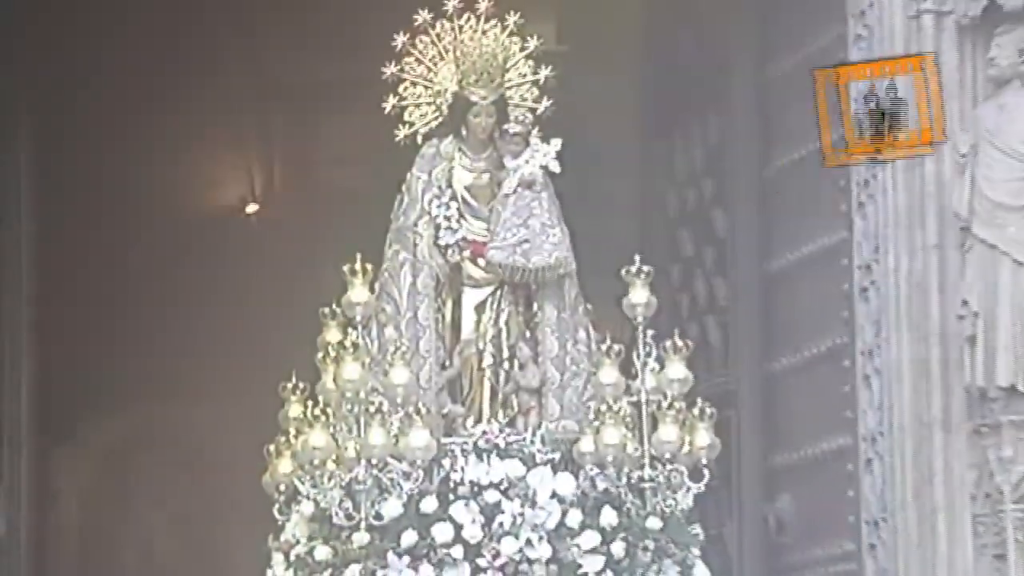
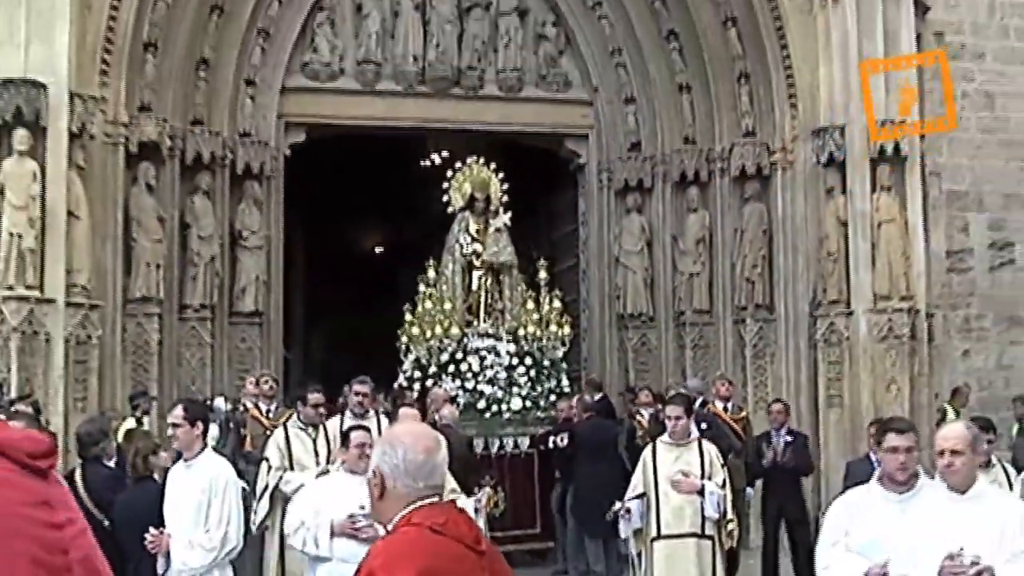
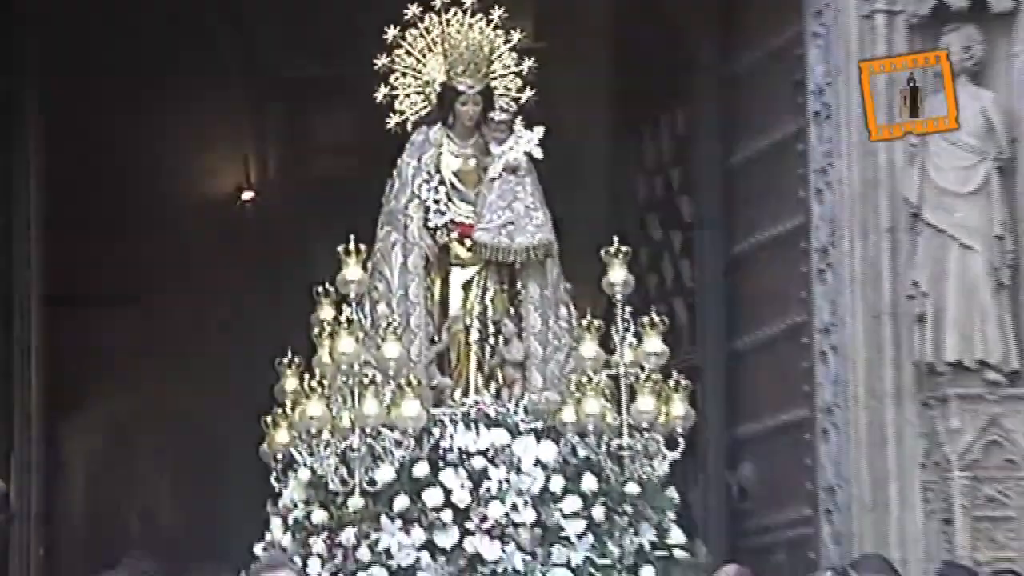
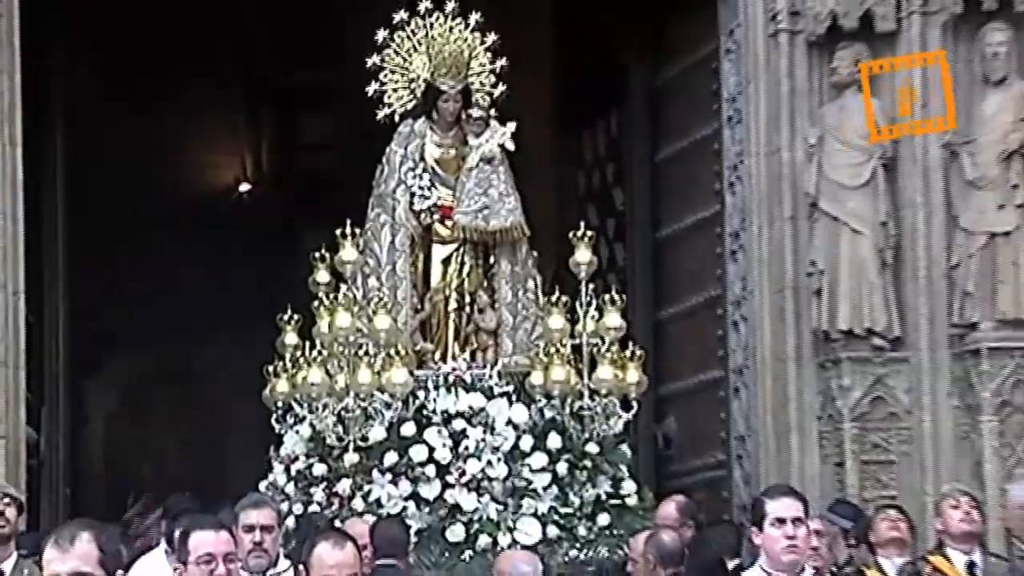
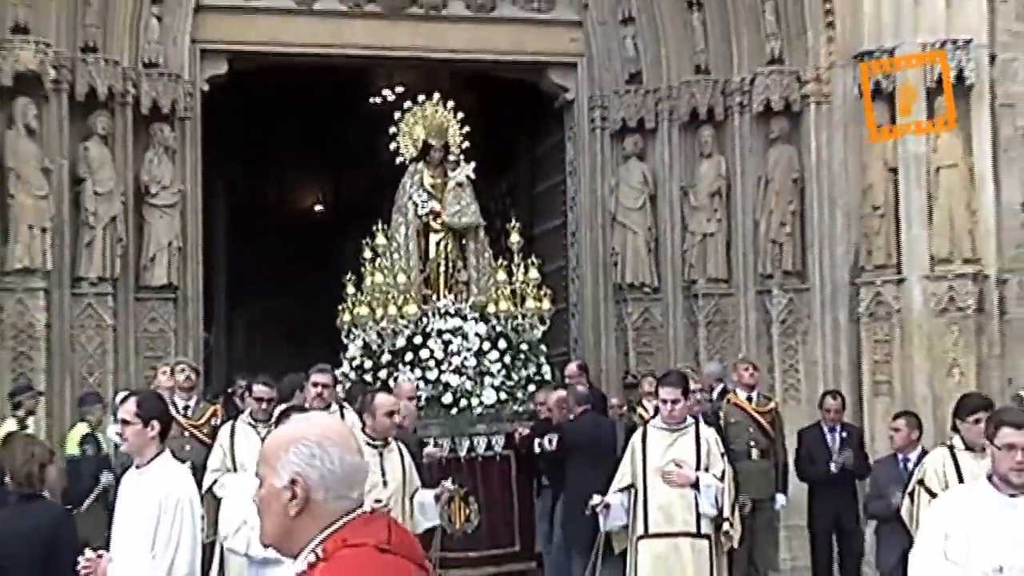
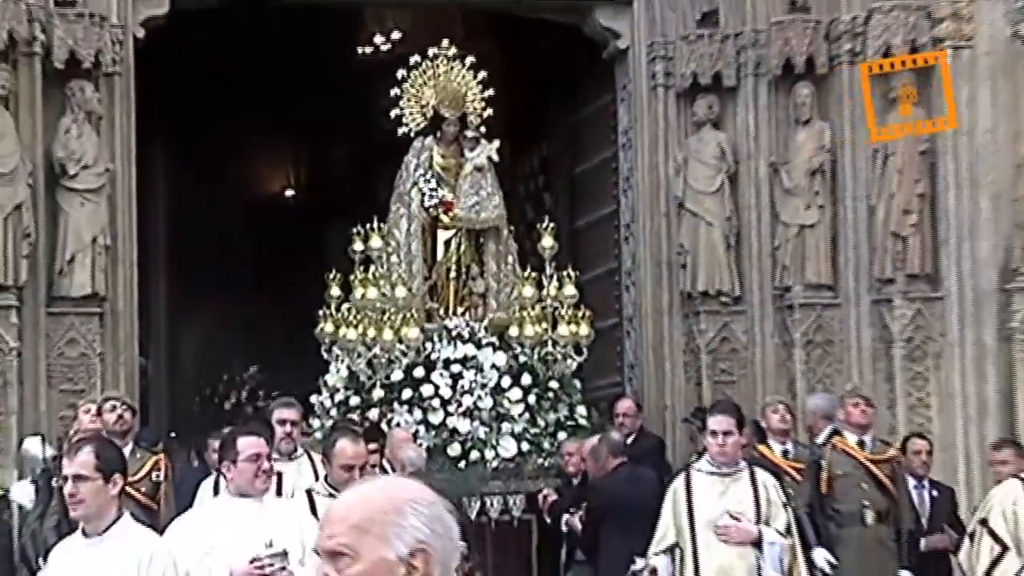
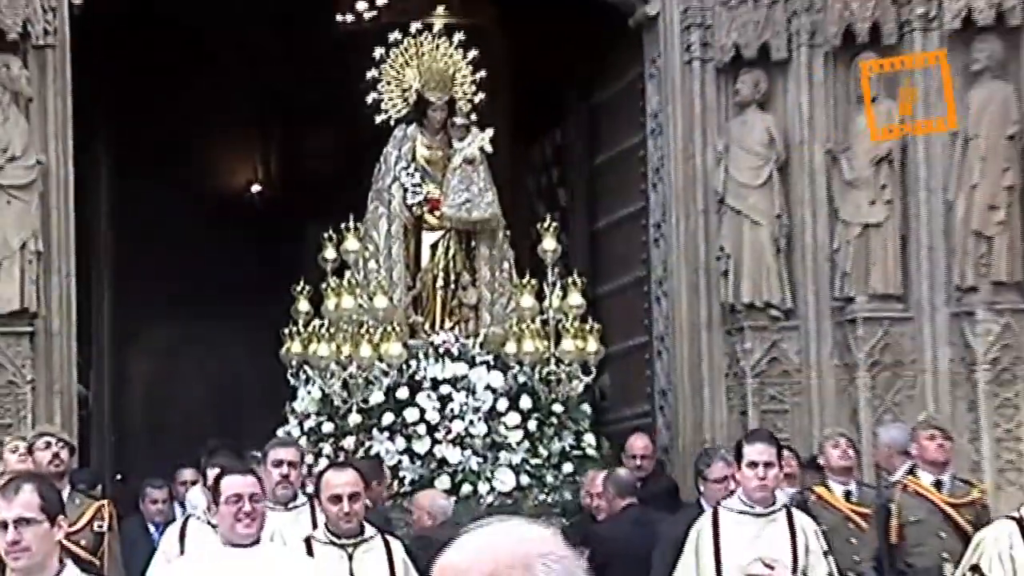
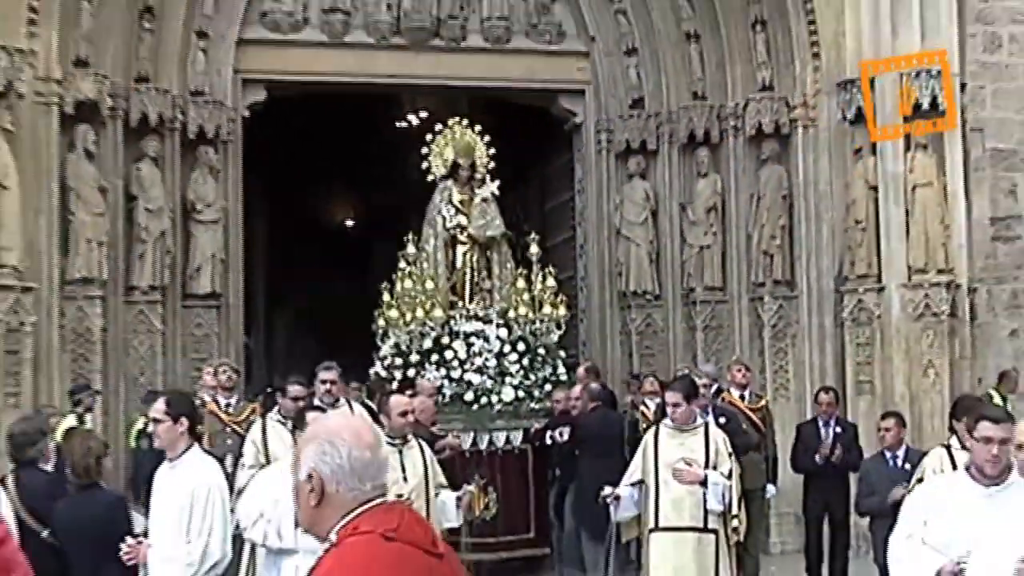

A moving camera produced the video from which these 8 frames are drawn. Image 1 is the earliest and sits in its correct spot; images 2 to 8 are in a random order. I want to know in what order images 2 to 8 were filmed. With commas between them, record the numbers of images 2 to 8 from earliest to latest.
3, 4, 7, 6, 5, 8, 2
